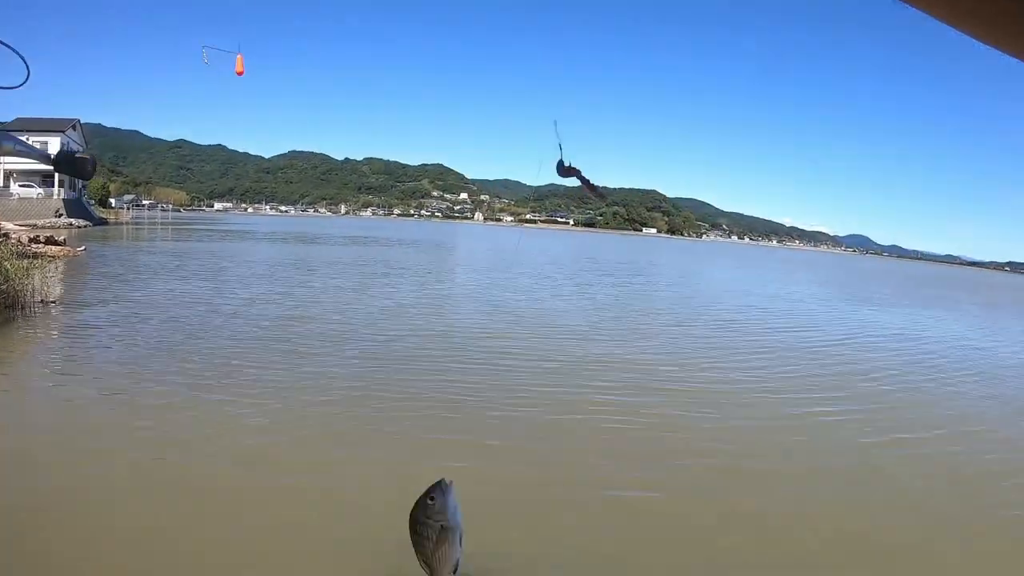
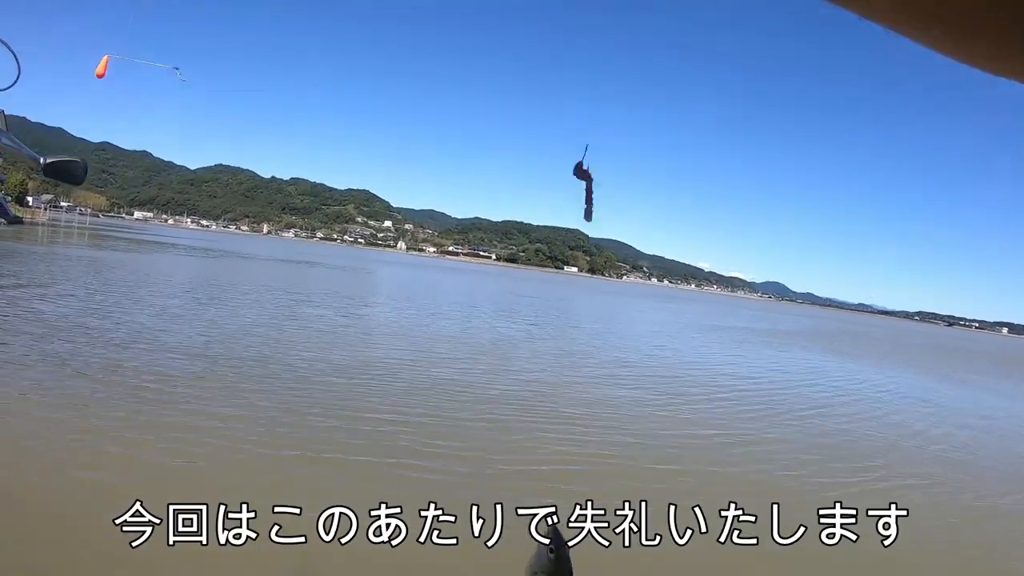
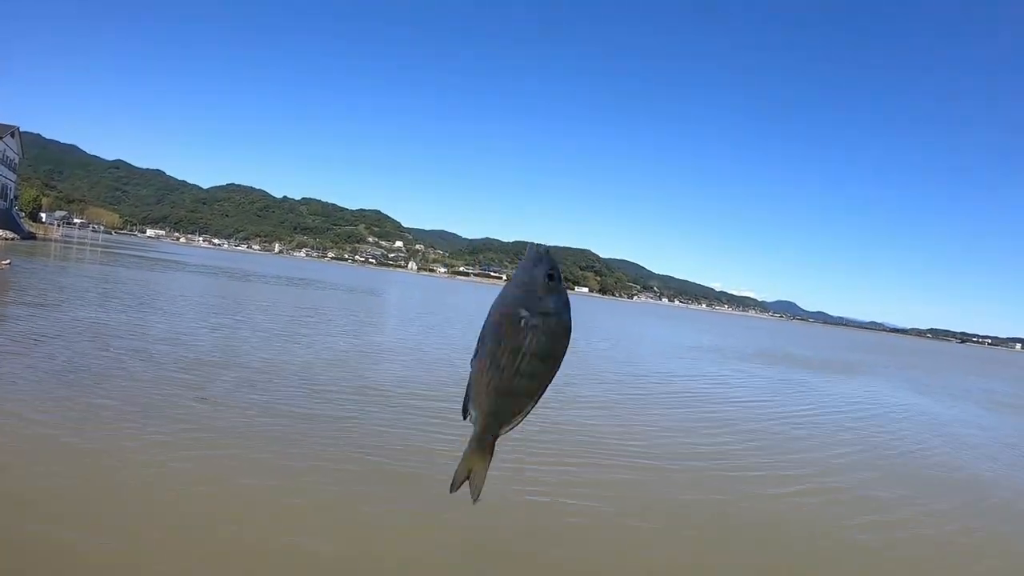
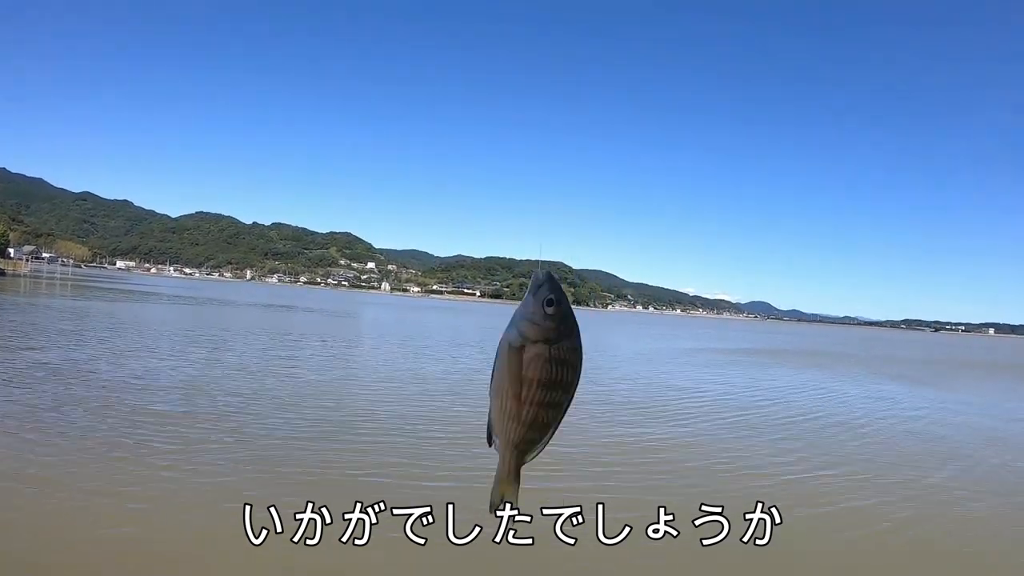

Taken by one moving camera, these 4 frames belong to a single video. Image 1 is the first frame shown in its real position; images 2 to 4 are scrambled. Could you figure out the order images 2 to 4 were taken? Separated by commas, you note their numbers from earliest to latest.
3, 4, 2
